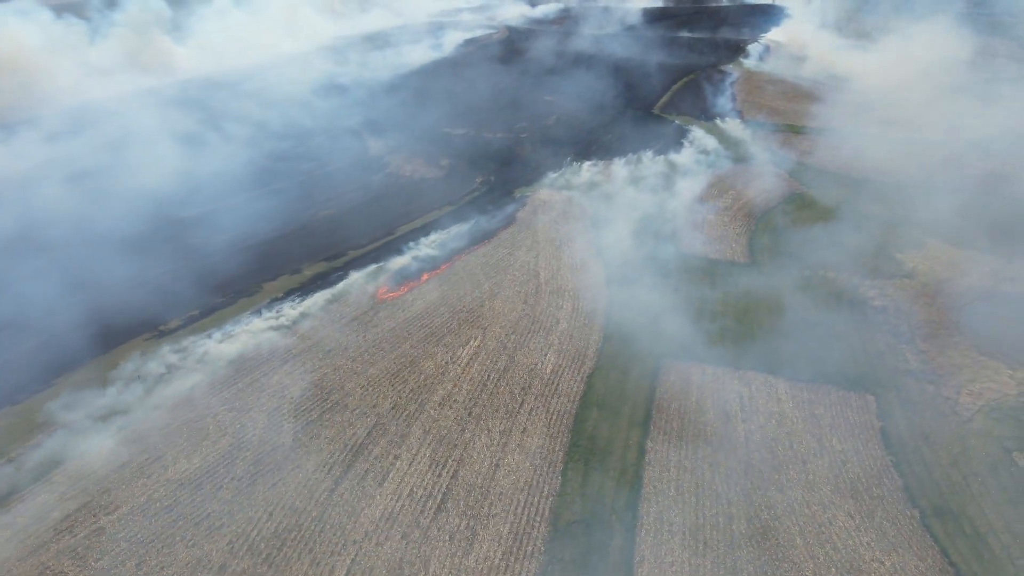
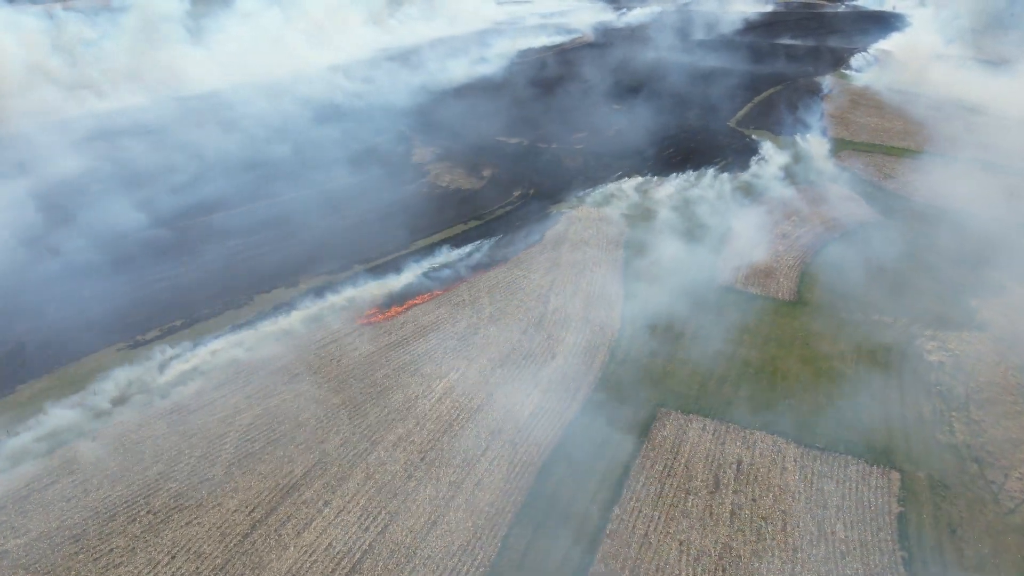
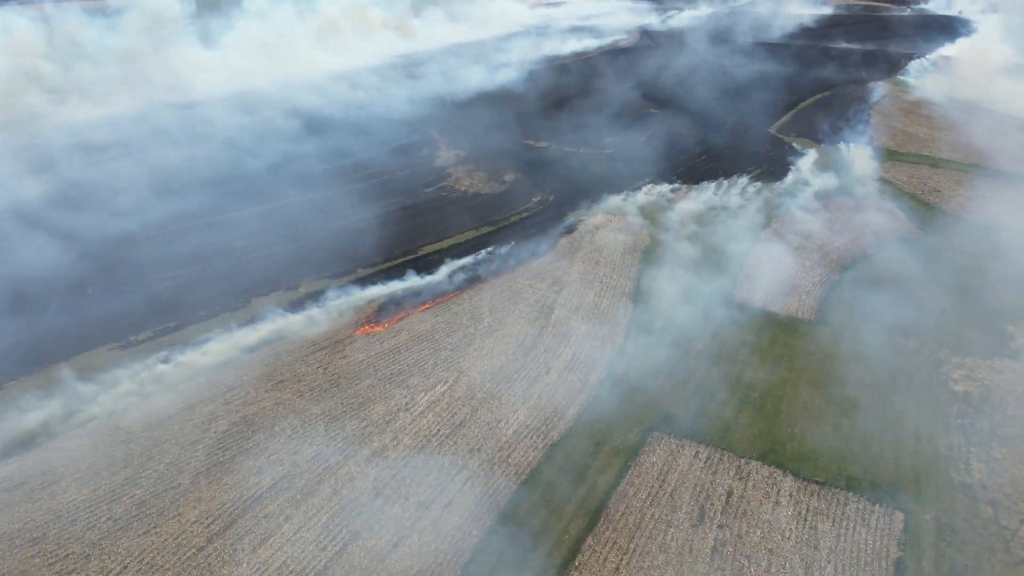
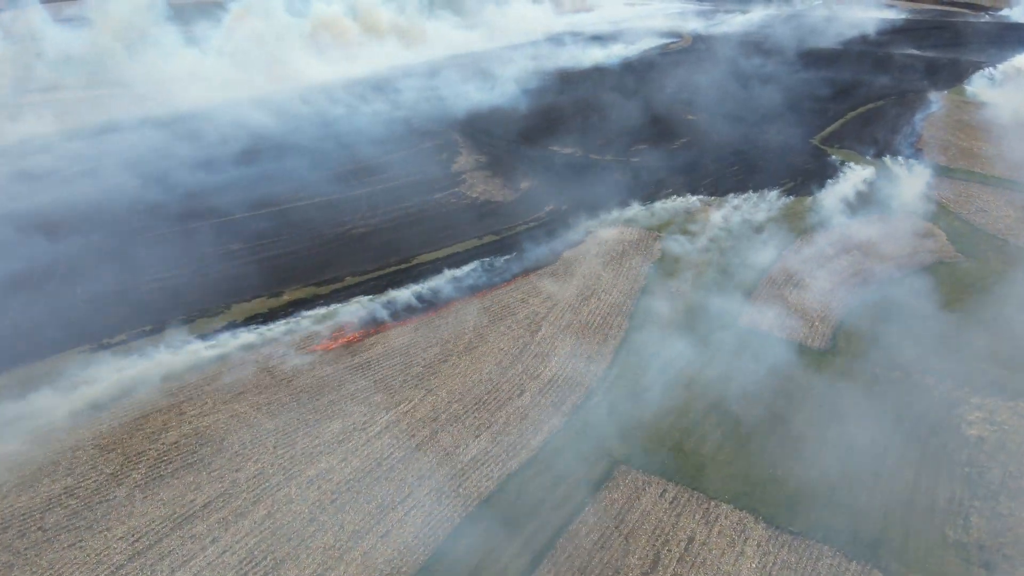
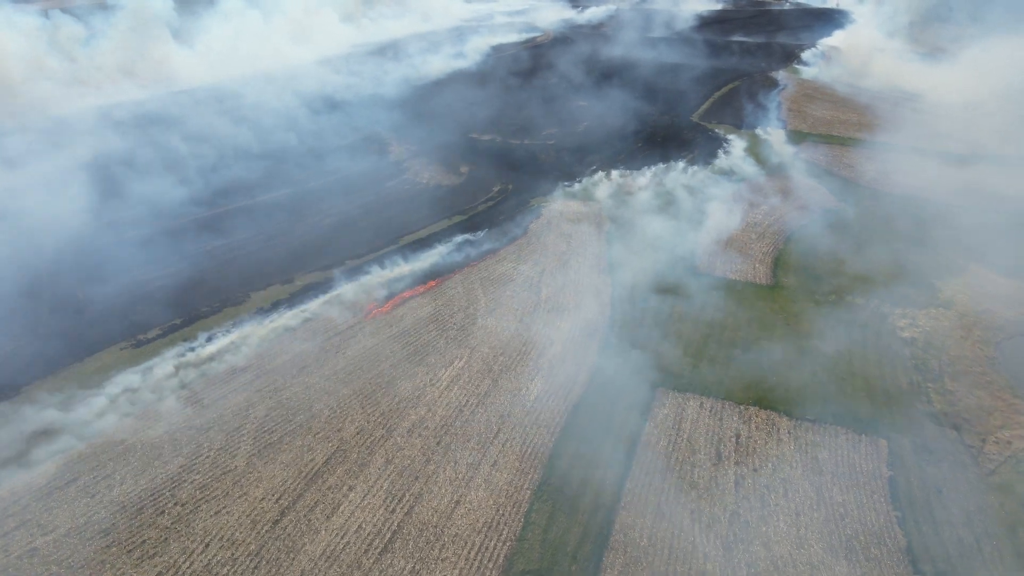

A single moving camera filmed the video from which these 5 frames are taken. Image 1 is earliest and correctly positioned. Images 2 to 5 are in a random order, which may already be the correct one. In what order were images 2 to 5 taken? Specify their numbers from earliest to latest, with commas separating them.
5, 2, 3, 4
